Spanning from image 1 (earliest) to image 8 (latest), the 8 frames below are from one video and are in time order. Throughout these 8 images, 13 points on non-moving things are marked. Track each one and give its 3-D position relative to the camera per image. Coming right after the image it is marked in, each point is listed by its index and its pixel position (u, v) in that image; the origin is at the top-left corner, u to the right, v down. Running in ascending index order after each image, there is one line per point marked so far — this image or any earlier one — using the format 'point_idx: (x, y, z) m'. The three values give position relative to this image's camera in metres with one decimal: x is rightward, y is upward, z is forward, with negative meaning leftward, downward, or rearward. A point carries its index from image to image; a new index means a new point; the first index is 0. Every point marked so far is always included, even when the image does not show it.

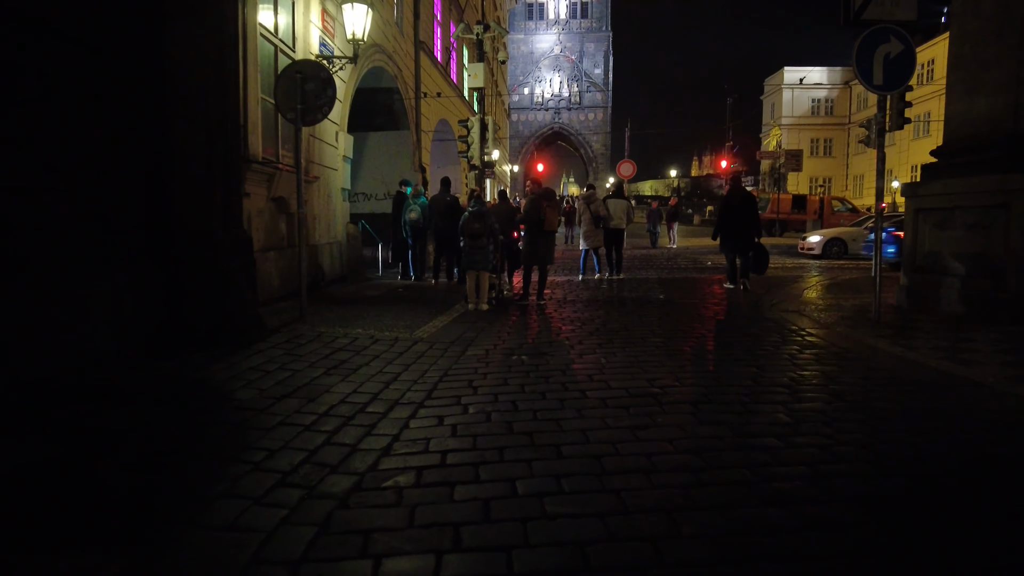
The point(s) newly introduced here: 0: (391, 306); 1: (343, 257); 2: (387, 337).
0: (-1.8, -0.3, +9.5) m
1: (-3.2, +0.6, +12.1) m
2: (-1.4, -0.6, +7.0) m
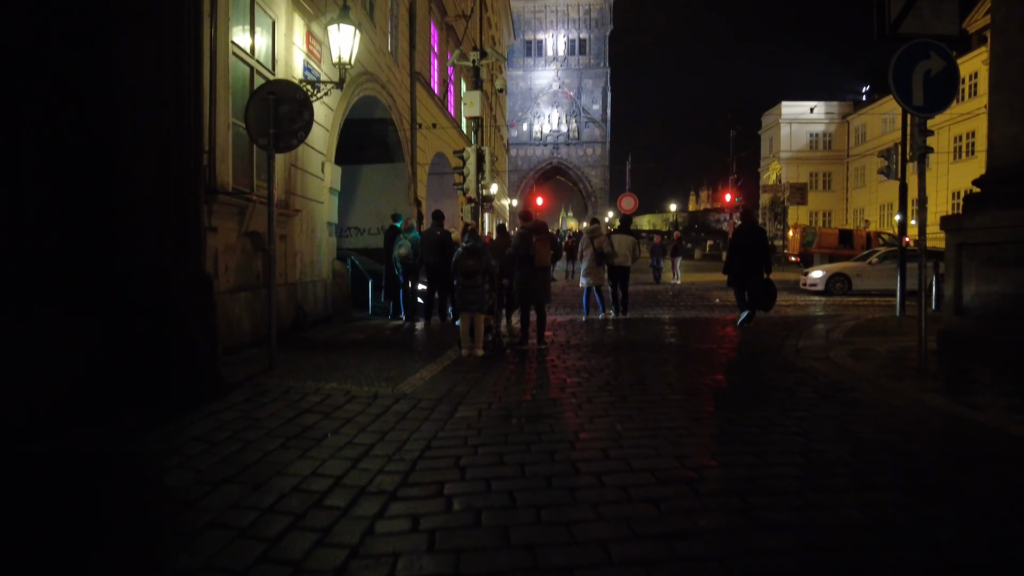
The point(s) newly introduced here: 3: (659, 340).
0: (-1.9, -0.9, +8.6) m
1: (-3.3, -0.1, +11.2) m
2: (-1.4, -1.0, +6.1) m
3: (+2.2, -0.8, +9.4) m
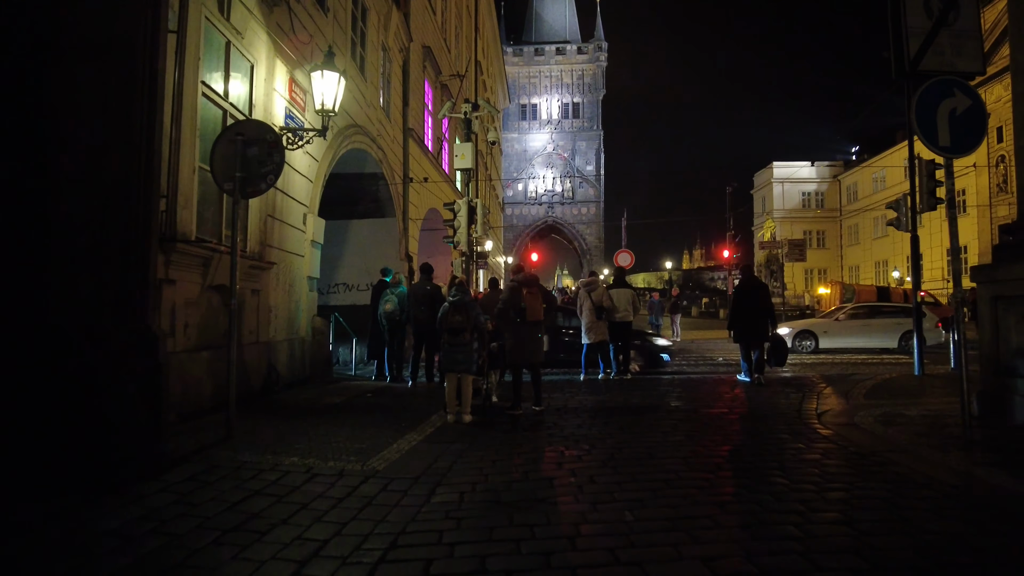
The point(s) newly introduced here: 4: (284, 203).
0: (-2.0, -1.6, +7.7) m
1: (-3.4, -1.1, +10.4) m
2: (-1.5, -1.5, +5.2) m
3: (+2.0, -1.5, +8.6) m
4: (-3.4, +1.3, +9.7) m
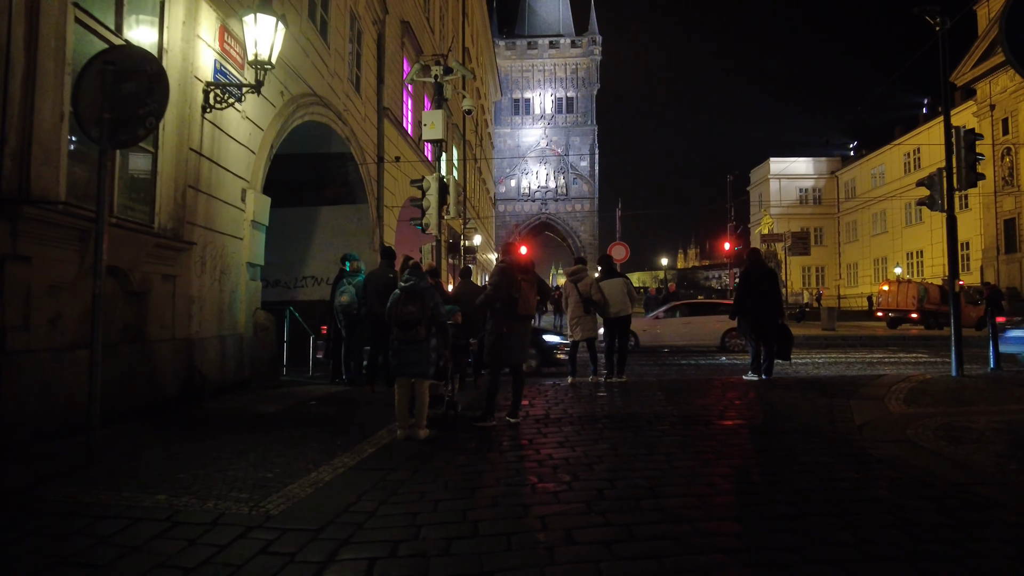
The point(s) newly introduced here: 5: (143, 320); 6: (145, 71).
0: (-2.3, -1.4, +6.2) m
1: (-3.7, -0.9, +8.9) m
2: (-1.8, -1.3, +3.7) m
3: (+1.7, -1.4, +7.1) m
4: (-3.8, +1.4, +8.1) m
5: (-3.9, -0.3, +6.7) m
6: (-2.8, +1.6, +4.9) m
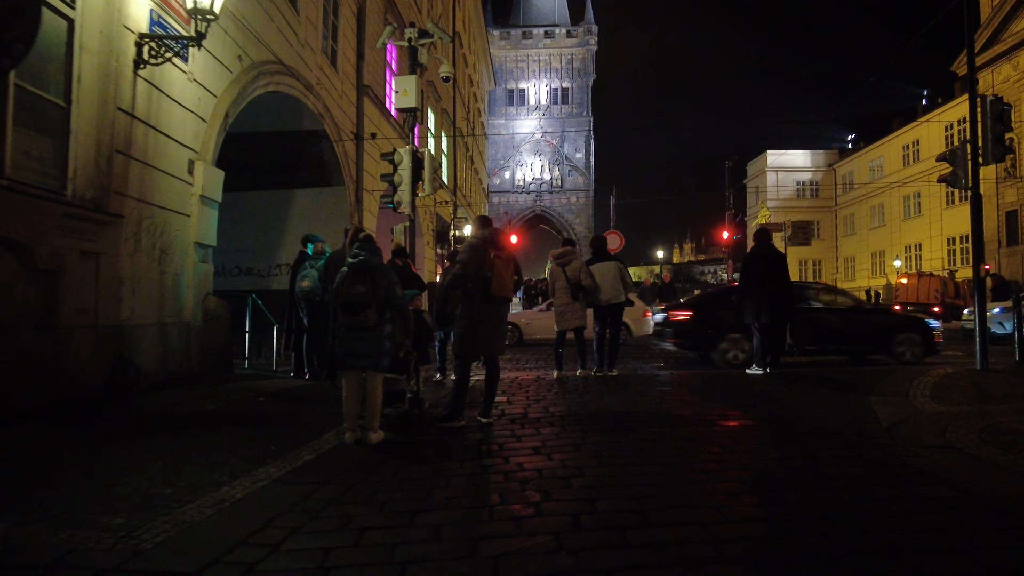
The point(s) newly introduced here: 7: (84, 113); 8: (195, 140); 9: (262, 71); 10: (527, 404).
0: (-2.5, -1.2, +5.3) m
1: (-4.0, -0.7, +7.9) m
2: (-2.0, -1.2, +2.8) m
3: (+1.5, -1.2, +6.2) m
4: (-4.0, +1.7, +7.2) m
5: (-4.1, -0.1, +5.8) m
6: (-3.0, +1.8, +3.9) m
7: (-4.1, +1.7, +6.1) m
8: (-4.0, +1.9, +8.2) m
9: (-3.9, +3.4, +10.1) m
10: (+0.2, -1.2, +6.7) m
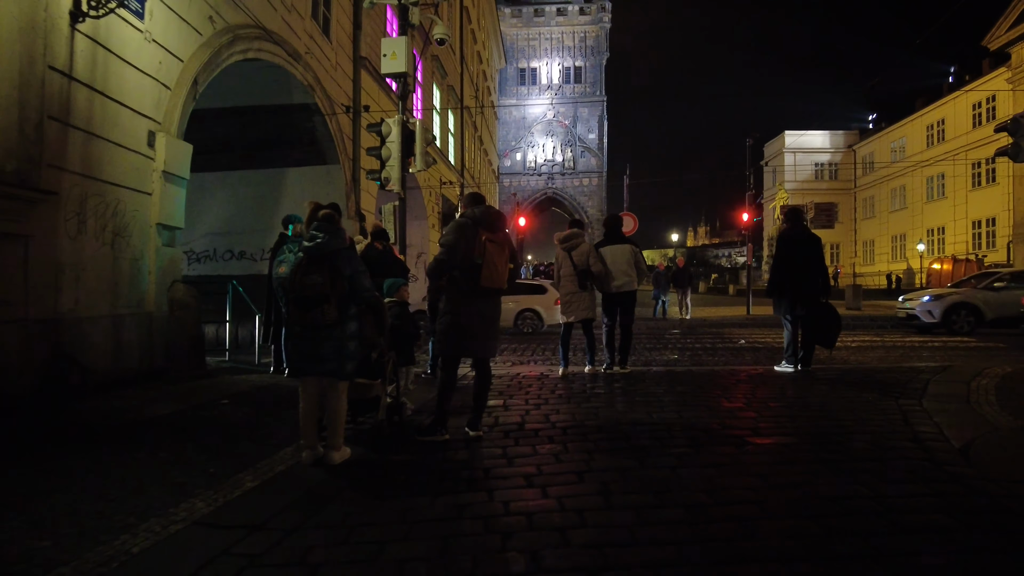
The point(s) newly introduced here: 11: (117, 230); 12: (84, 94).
0: (-2.6, -1.1, +4.4) m
1: (-4.0, -0.6, +7.1) m
2: (-2.2, -1.2, +1.9) m
3: (+1.4, -1.1, +5.2) m
4: (-4.1, +1.8, +6.3) m
5: (-4.2, 0.0, +4.9) m
6: (-3.1, +1.9, +3.0) m
7: (-4.1, +1.8, +5.2) m
8: (-4.0, +2.0, +7.3) m
9: (-3.9, +3.6, +9.2) m
10: (+0.1, -1.1, +5.8) m
11: (-4.1, +0.6, +6.7) m
12: (-4.1, +1.8, +6.1) m
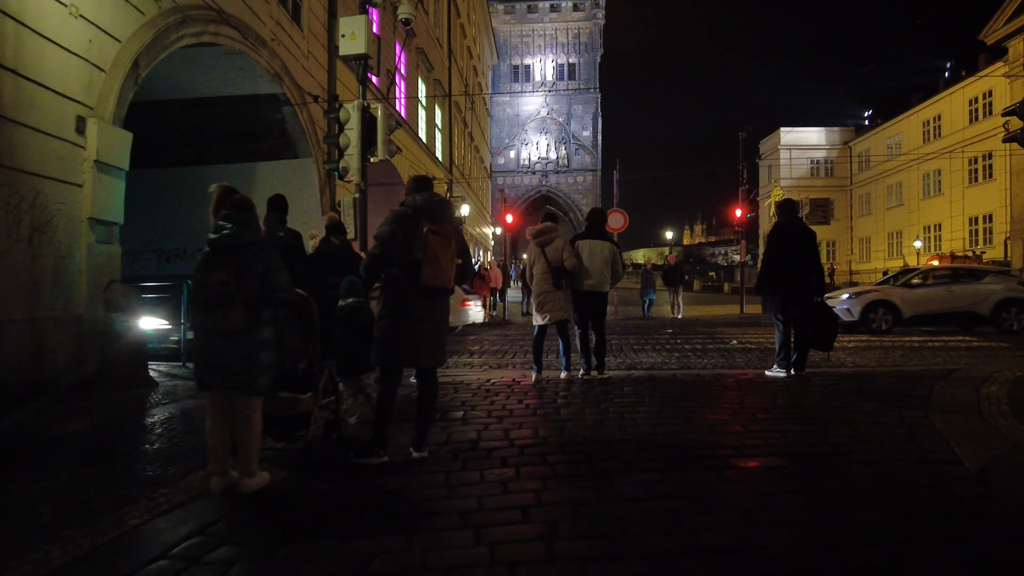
0: (-2.9, -1.1, +3.8) m
1: (-4.4, -0.6, +6.5) m
2: (-2.5, -1.2, +1.3) m
3: (+1.1, -1.1, +4.6) m
4: (-4.4, +1.8, +5.6) m
5: (-4.5, -0.1, +4.3) m
6: (-3.4, +1.9, +2.3) m
7: (-4.5, +1.8, +4.6) m
8: (-4.4, +2.0, +6.7) m
9: (-4.3, +3.6, +8.5) m
10: (-0.2, -1.1, +5.2) m
11: (-4.5, +0.6, +6.0) m
12: (-4.4, +1.8, +5.5) m
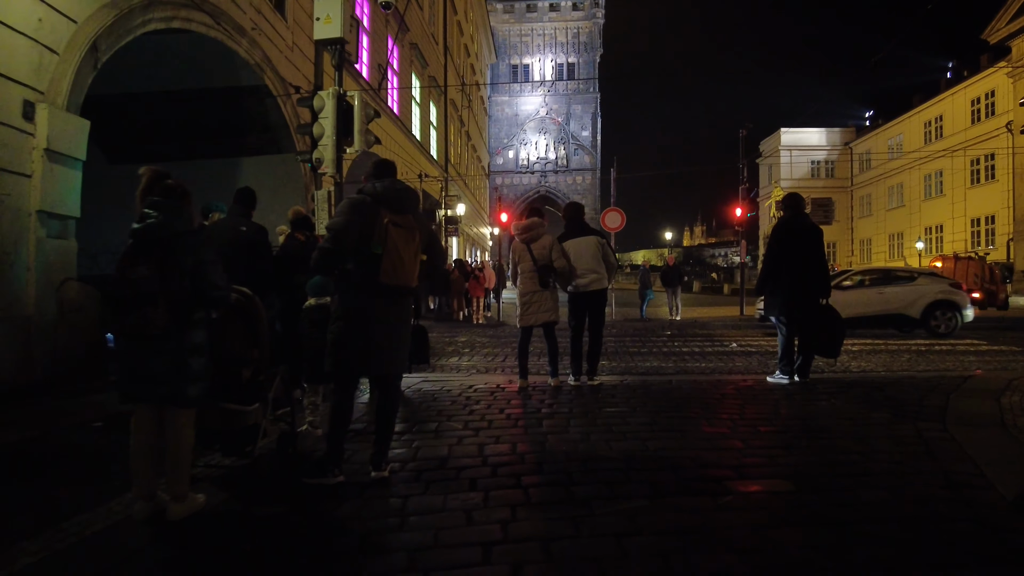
0: (-3.1, -1.1, +3.3) m
1: (-4.5, -0.6, +6.0) m
2: (-2.7, -1.1, +0.8) m
3: (+0.9, -1.1, +4.1) m
4: (-4.6, +1.8, +5.2) m
5: (-4.7, 0.0, +3.8) m
6: (-3.6, +1.9, +1.9) m
7: (-4.6, +1.8, +4.1) m
8: (-4.5, +2.0, +6.2) m
9: (-4.4, +3.6, +8.0) m
10: (-0.4, -1.1, +4.7) m
11: (-4.6, +0.6, +5.5) m
12: (-4.6, +1.8, +5.0) m
